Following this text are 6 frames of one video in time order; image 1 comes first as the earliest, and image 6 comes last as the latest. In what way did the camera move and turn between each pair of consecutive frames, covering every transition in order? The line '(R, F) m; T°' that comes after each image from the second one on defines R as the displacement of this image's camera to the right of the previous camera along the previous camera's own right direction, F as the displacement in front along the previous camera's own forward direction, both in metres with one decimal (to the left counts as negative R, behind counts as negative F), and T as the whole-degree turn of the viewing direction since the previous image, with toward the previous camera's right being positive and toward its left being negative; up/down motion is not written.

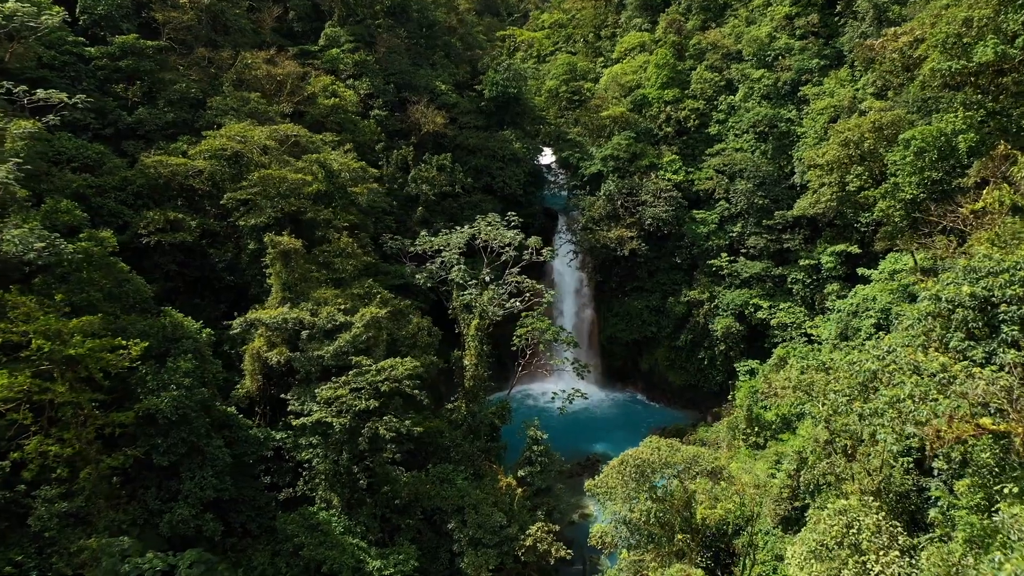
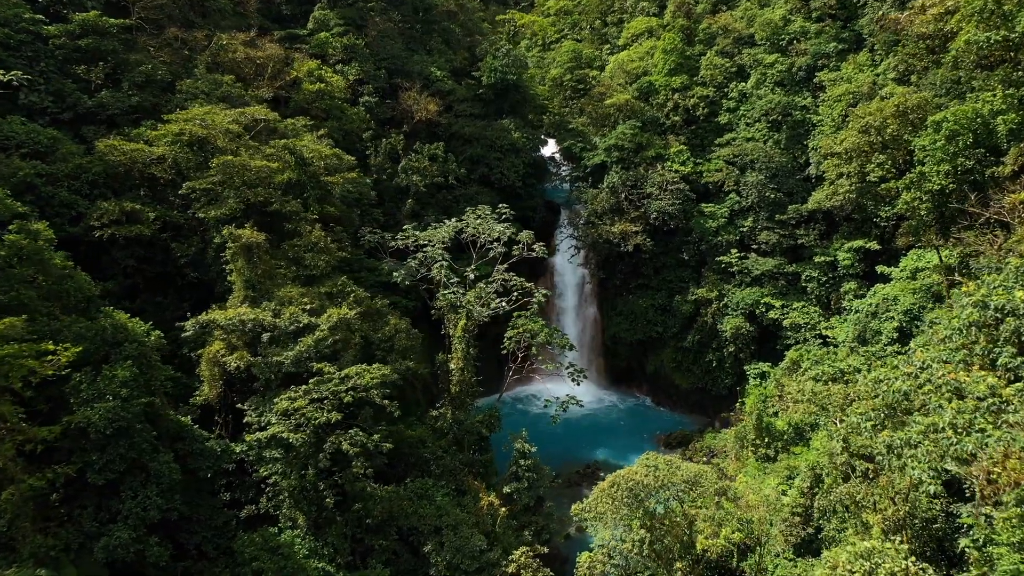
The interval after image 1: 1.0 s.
(+0.4, +1.1) m; -1°
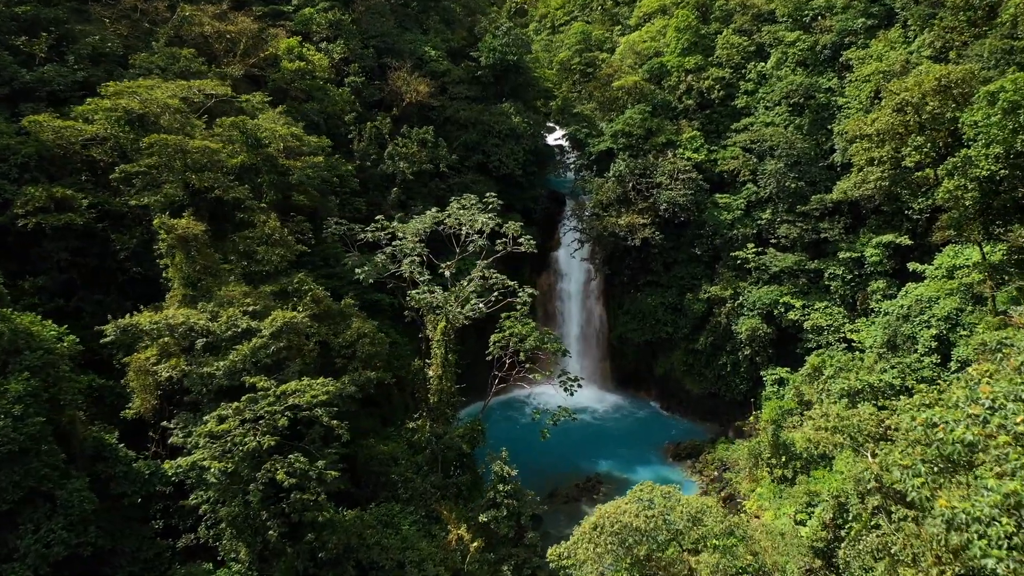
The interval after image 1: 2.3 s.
(+0.5, +1.5) m; -1°
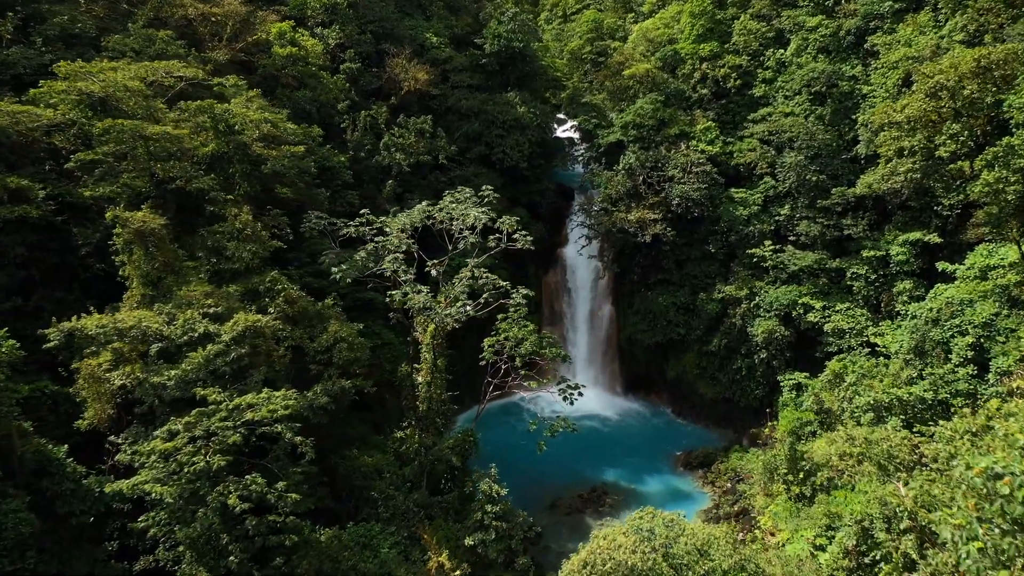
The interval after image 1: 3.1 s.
(+0.3, +0.9) m; -1°
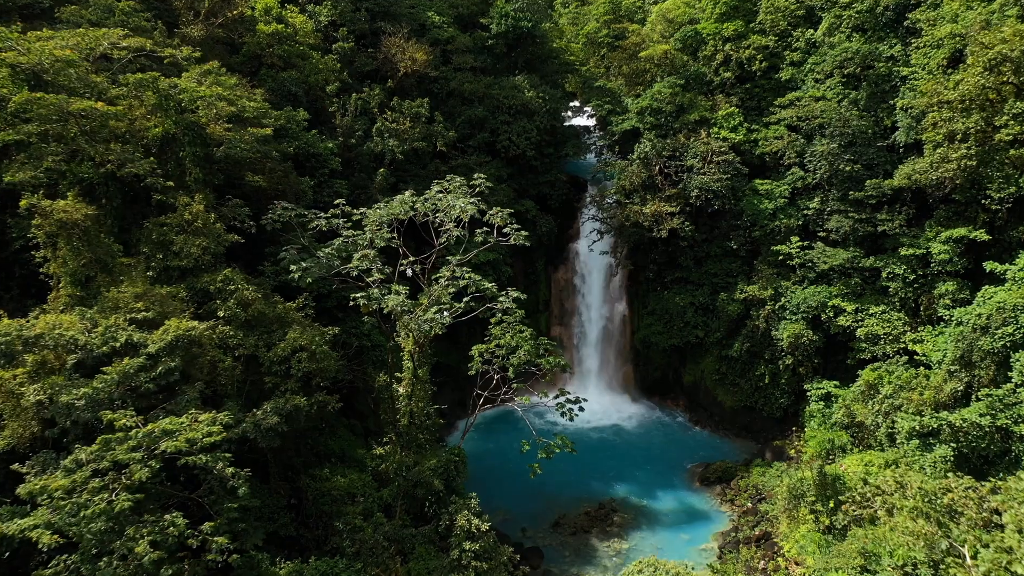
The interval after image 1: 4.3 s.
(+0.4, +1.3) m; -2°
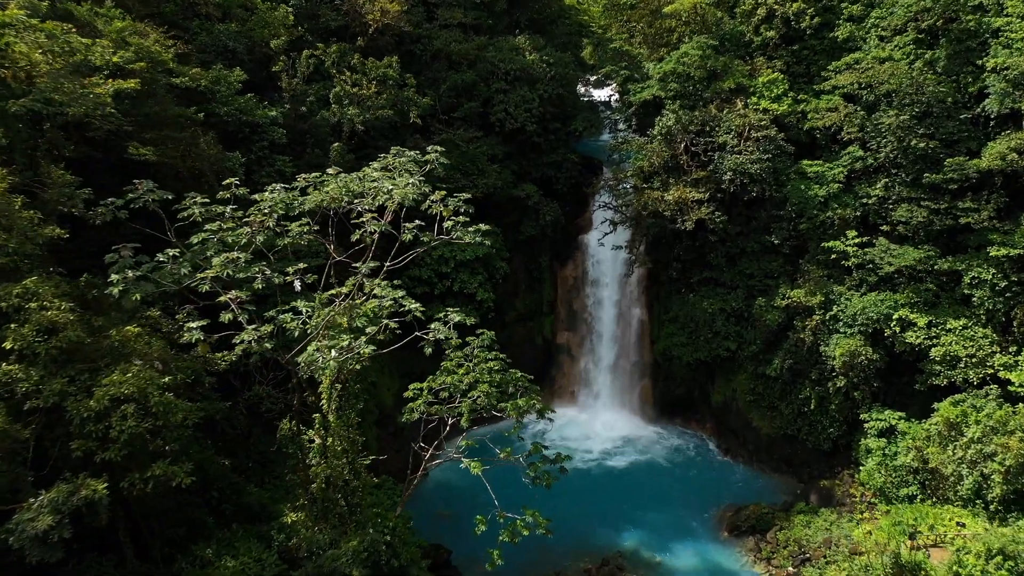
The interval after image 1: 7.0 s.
(+0.7, +2.9) m; -2°
